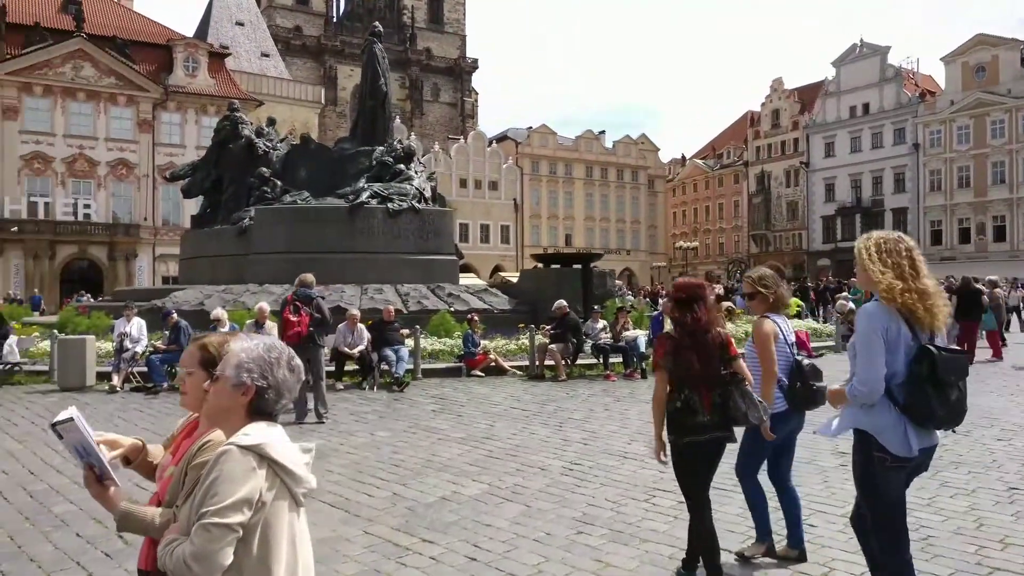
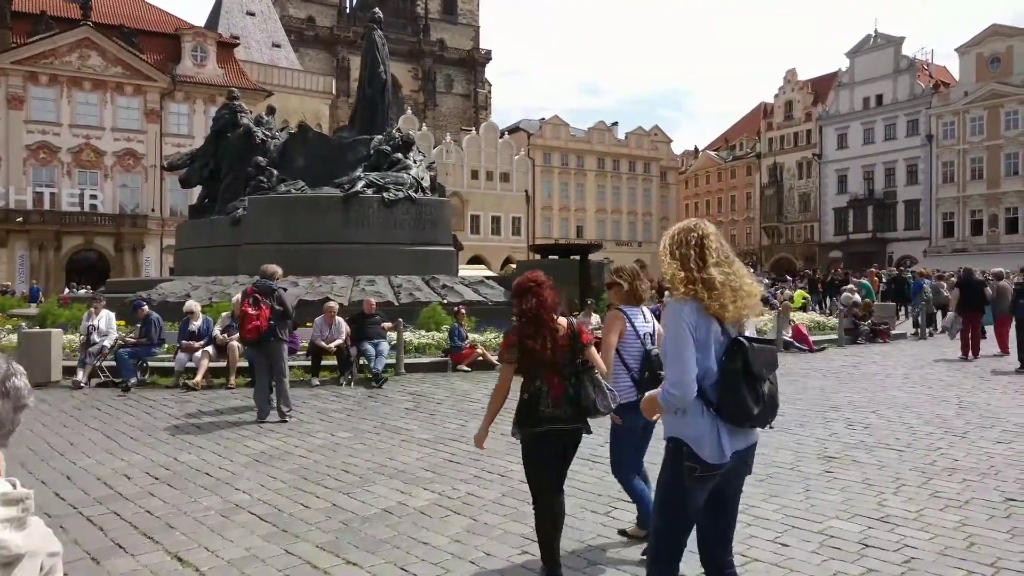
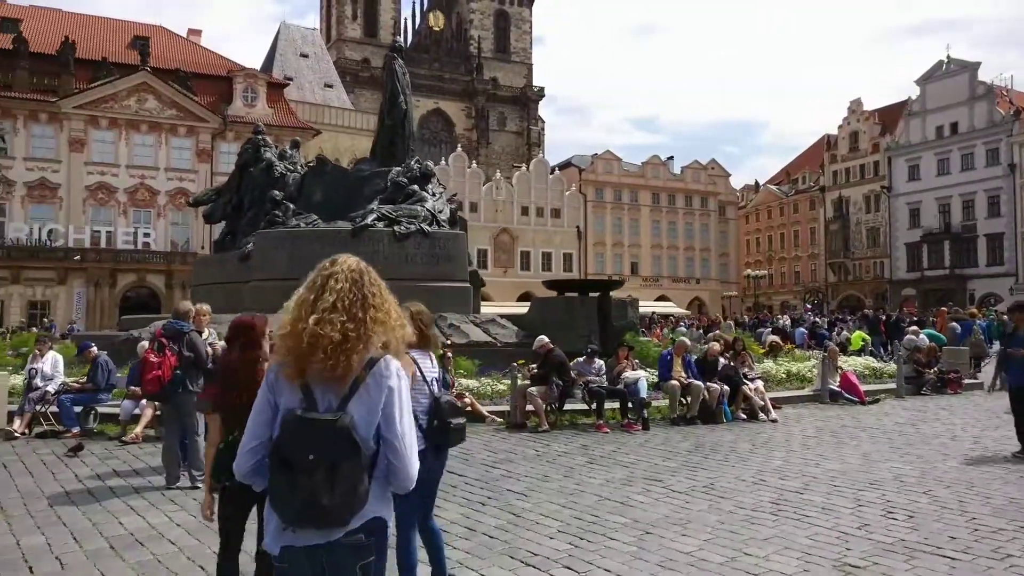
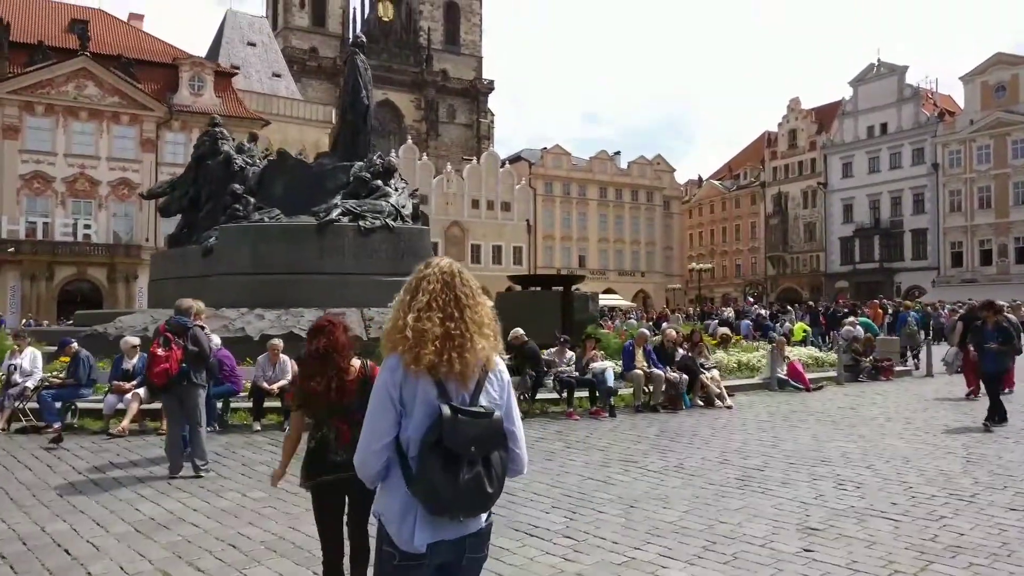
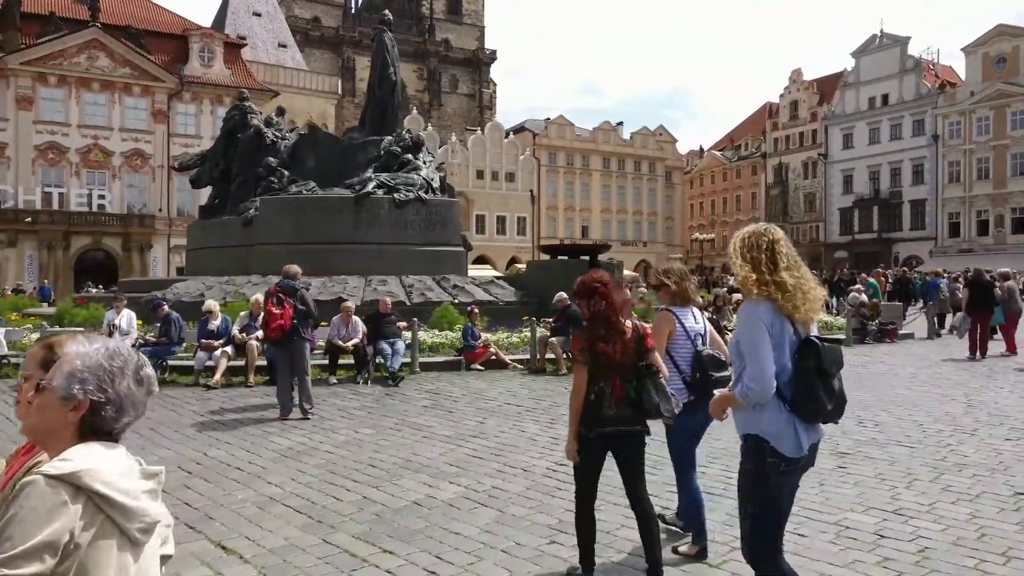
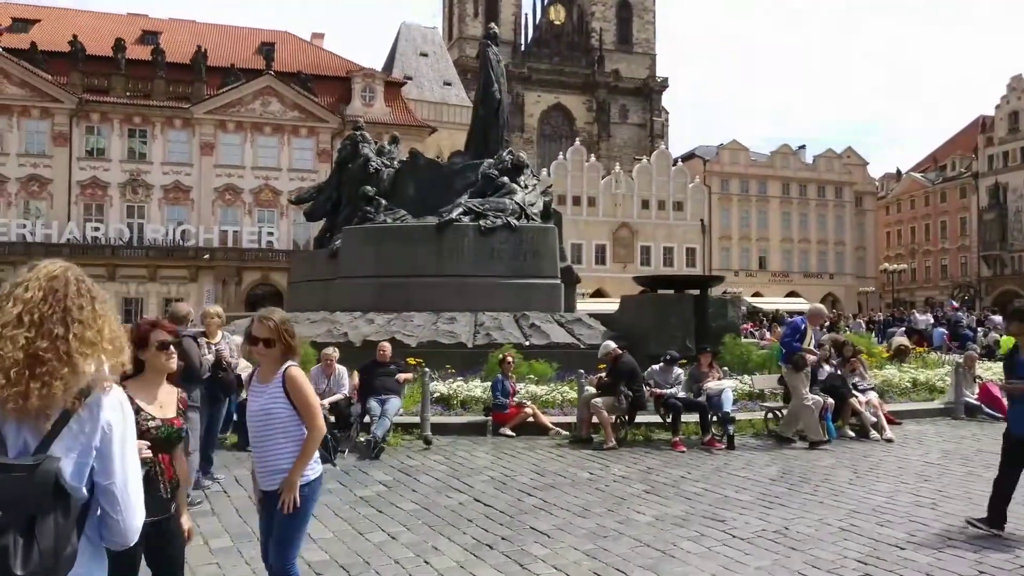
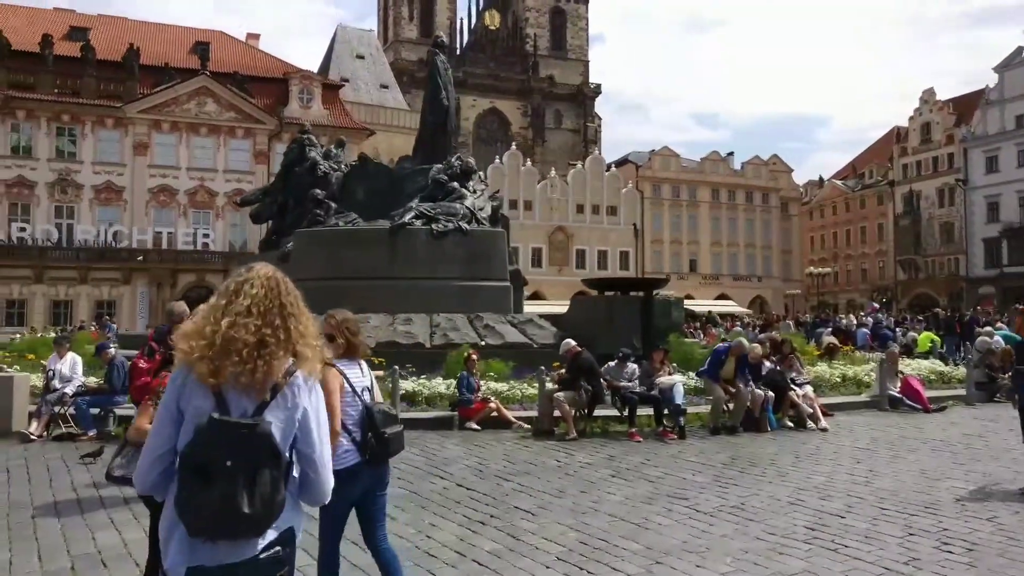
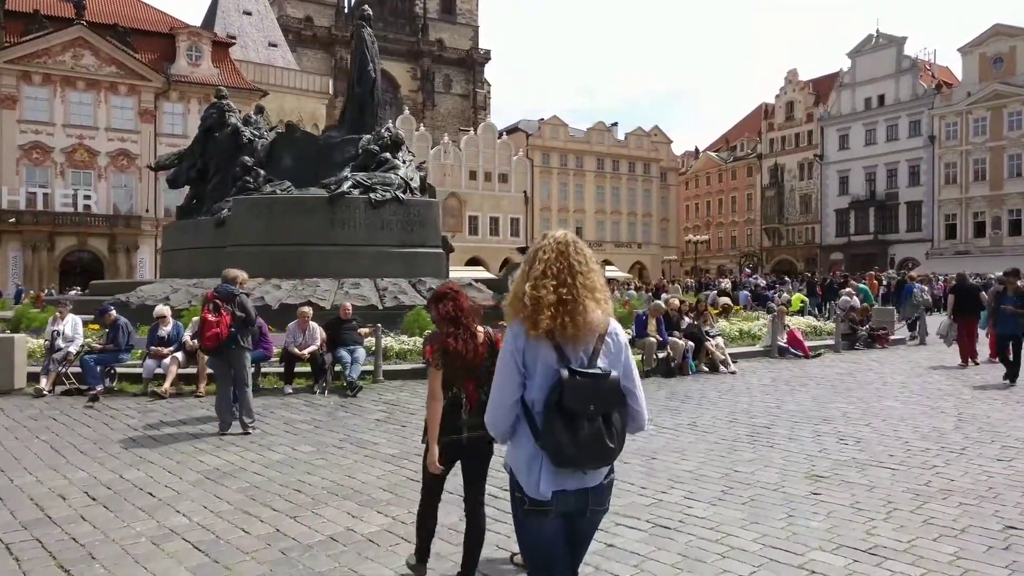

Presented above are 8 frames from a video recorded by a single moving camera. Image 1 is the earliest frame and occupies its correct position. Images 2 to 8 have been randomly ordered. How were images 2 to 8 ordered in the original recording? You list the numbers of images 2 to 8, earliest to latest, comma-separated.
5, 2, 8, 4, 3, 7, 6
